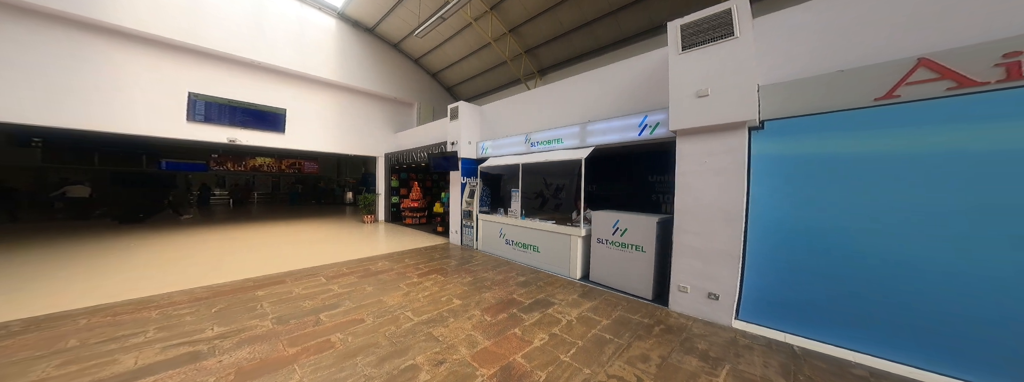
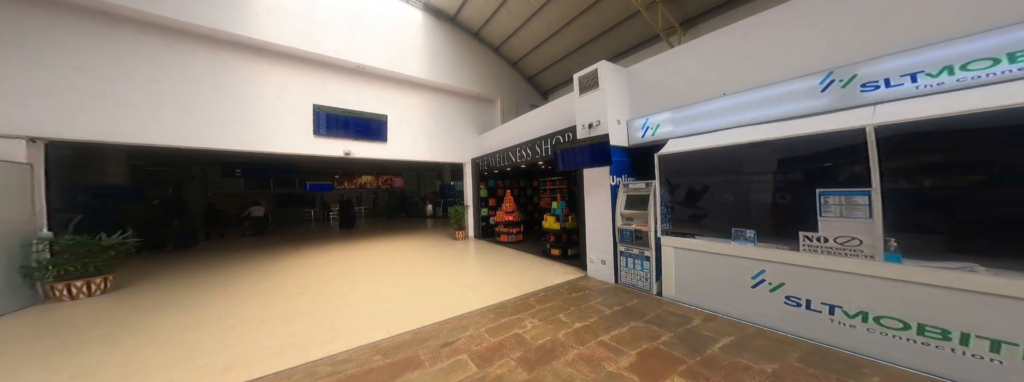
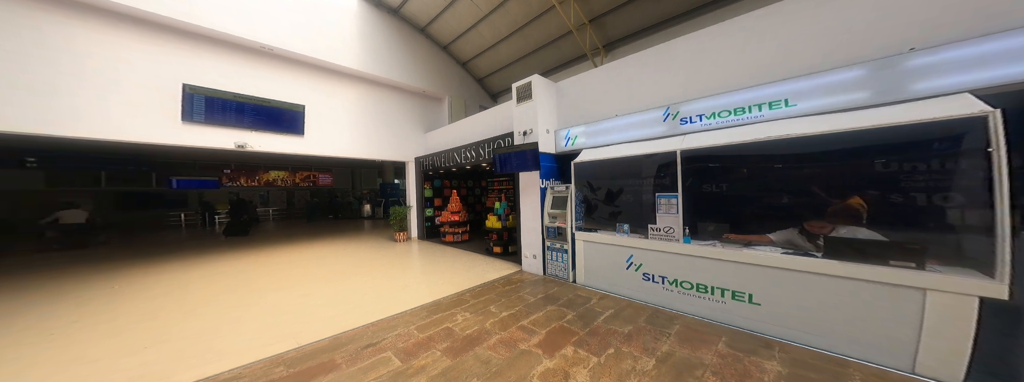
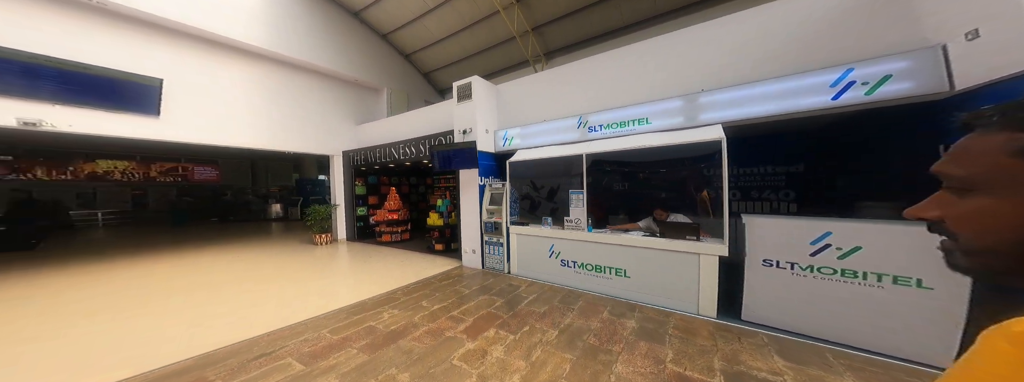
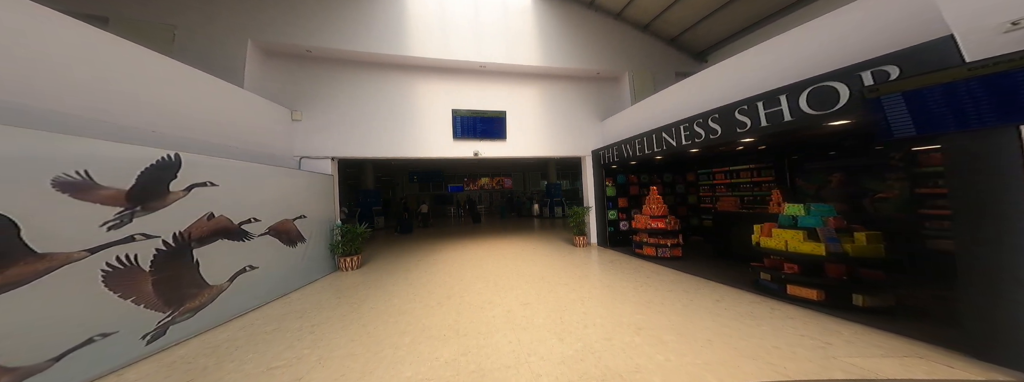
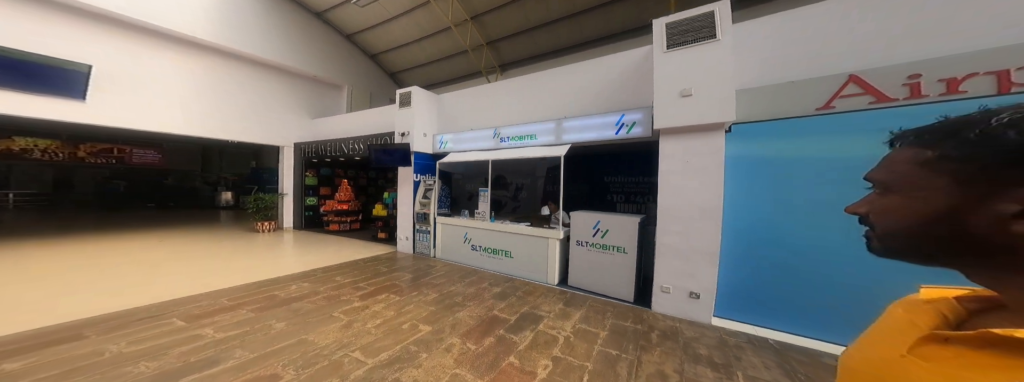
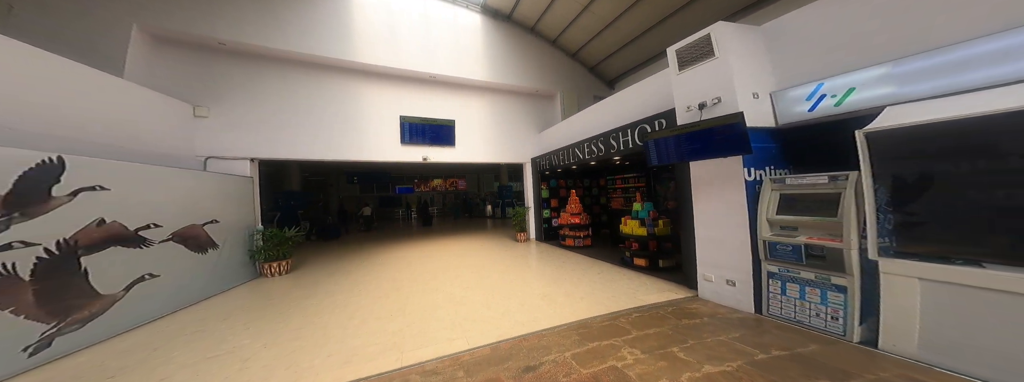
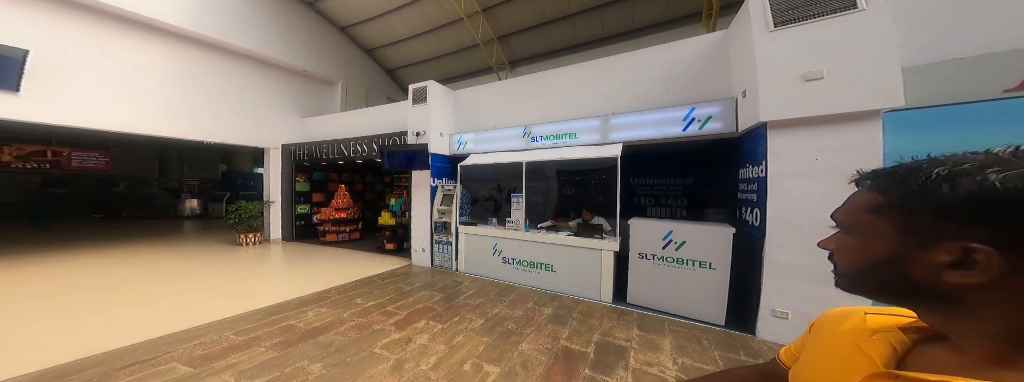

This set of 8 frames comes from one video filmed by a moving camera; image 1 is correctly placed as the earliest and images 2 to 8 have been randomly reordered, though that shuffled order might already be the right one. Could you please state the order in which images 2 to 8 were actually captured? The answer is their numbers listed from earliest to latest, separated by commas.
6, 8, 4, 3, 2, 7, 5
